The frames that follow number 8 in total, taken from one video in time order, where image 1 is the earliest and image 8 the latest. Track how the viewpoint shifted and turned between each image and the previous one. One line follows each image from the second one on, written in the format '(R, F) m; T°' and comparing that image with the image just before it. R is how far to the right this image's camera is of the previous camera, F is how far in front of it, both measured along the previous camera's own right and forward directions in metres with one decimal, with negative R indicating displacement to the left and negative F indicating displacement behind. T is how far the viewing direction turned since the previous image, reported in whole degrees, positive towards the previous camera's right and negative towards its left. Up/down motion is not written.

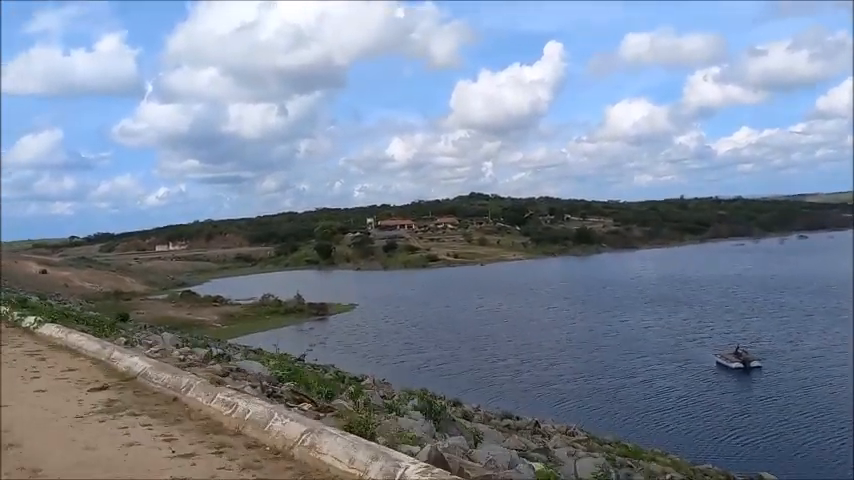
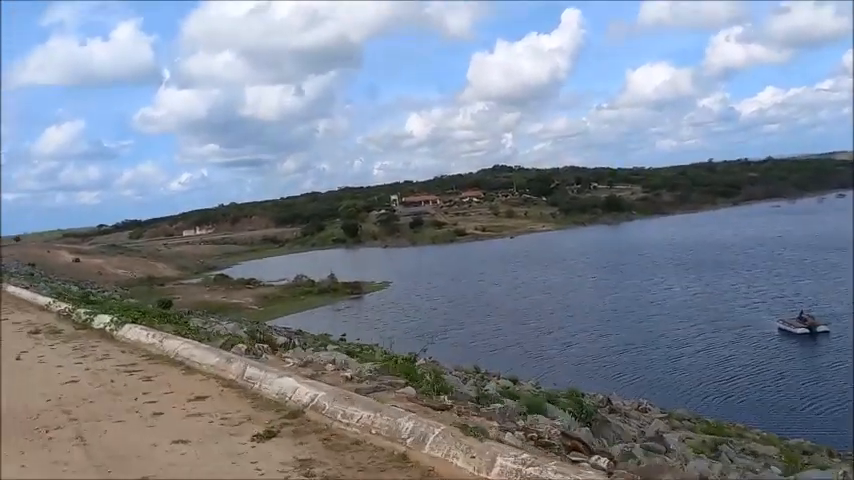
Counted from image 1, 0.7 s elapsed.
(-0.5, +0.7) m; -2°
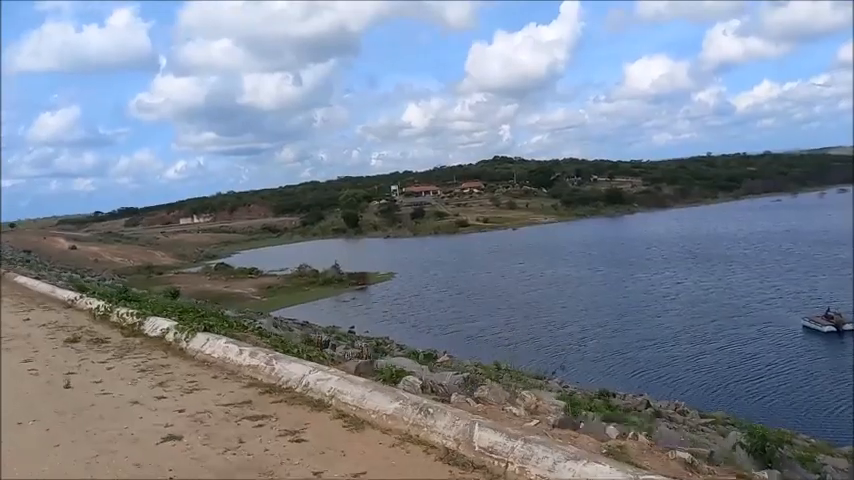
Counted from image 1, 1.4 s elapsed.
(-0.5, +0.6) m; 0°
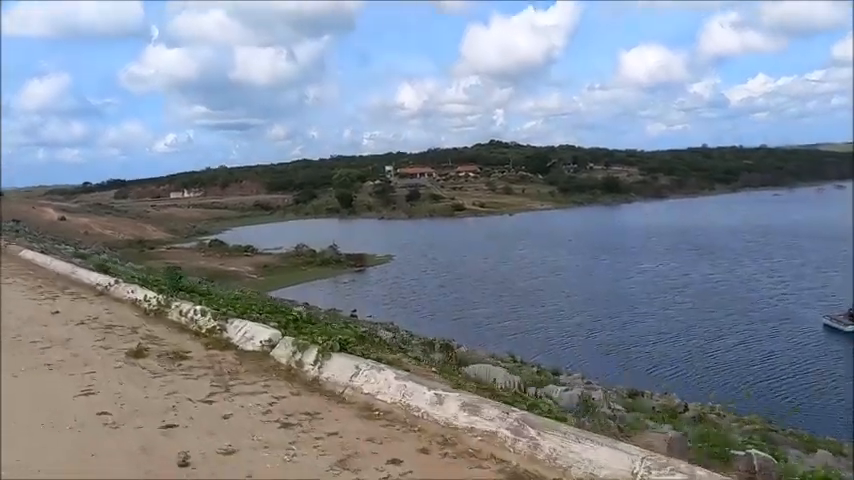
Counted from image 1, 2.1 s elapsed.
(-0.5, +0.7) m; +1°
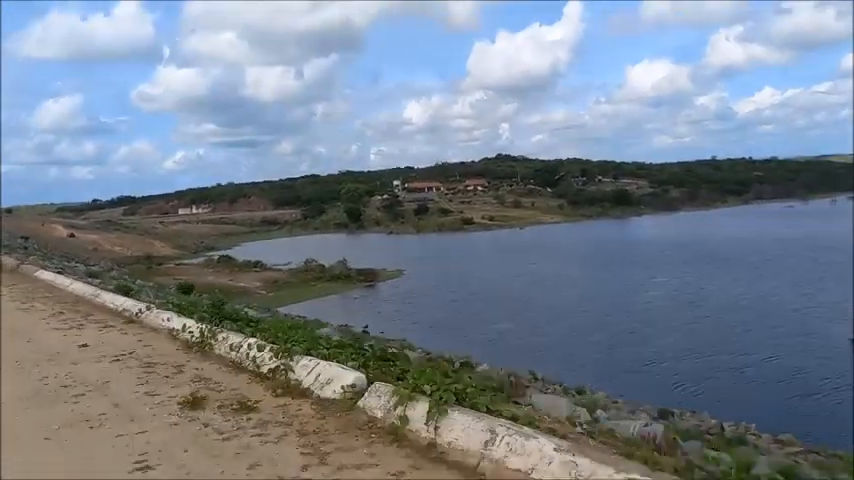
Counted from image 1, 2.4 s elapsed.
(-0.2, +0.5) m; -1°
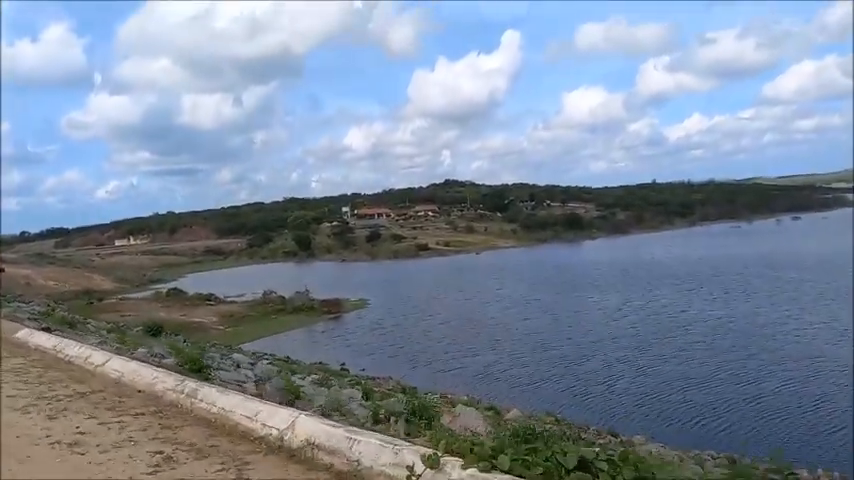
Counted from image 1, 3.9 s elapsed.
(-1.1, +1.5) m; +5°
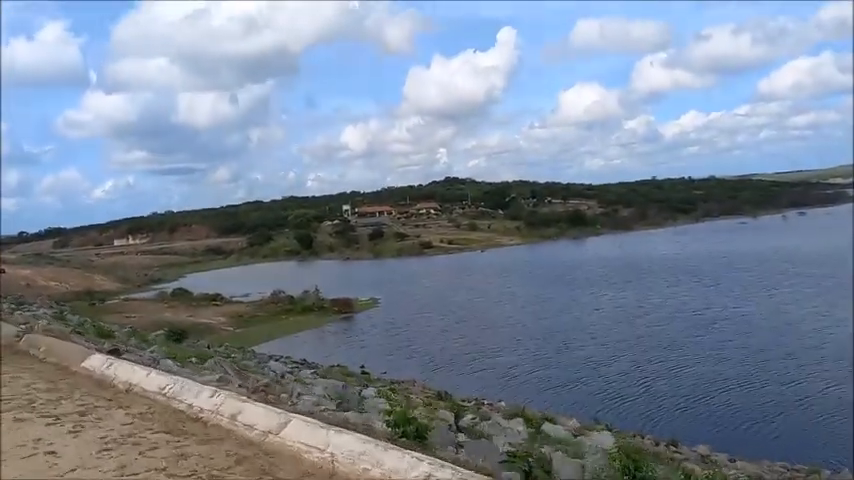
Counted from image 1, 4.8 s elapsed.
(-0.7, +0.7) m; 0°
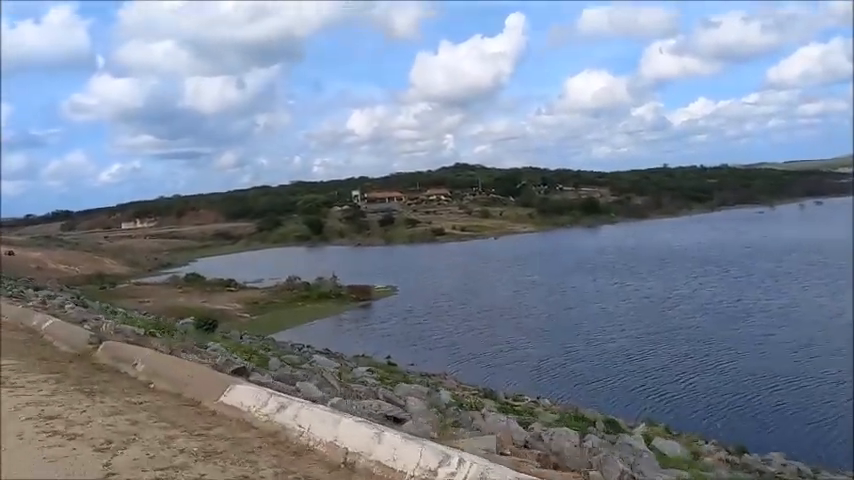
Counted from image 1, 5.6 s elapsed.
(-0.6, +0.8) m; 0°
